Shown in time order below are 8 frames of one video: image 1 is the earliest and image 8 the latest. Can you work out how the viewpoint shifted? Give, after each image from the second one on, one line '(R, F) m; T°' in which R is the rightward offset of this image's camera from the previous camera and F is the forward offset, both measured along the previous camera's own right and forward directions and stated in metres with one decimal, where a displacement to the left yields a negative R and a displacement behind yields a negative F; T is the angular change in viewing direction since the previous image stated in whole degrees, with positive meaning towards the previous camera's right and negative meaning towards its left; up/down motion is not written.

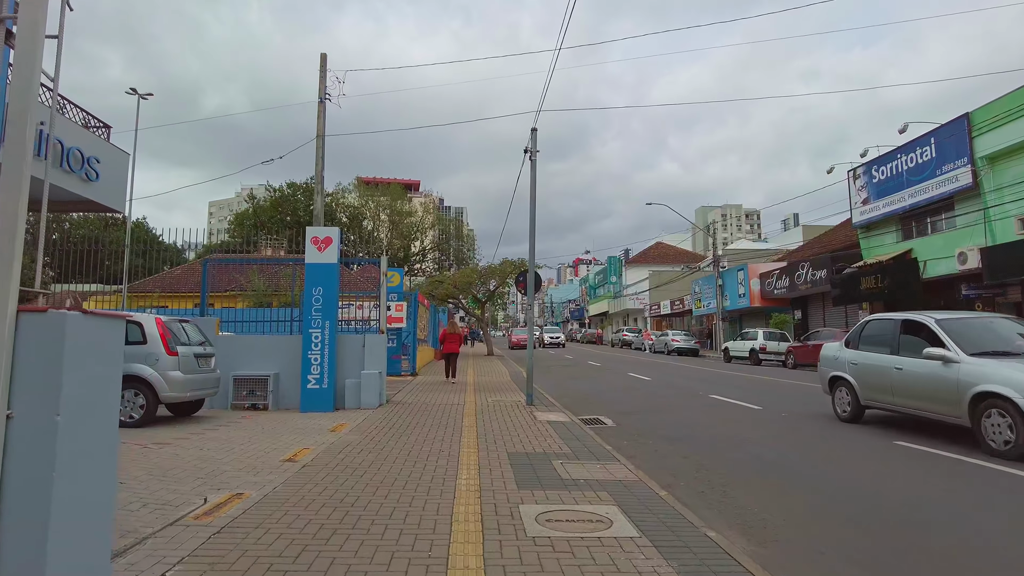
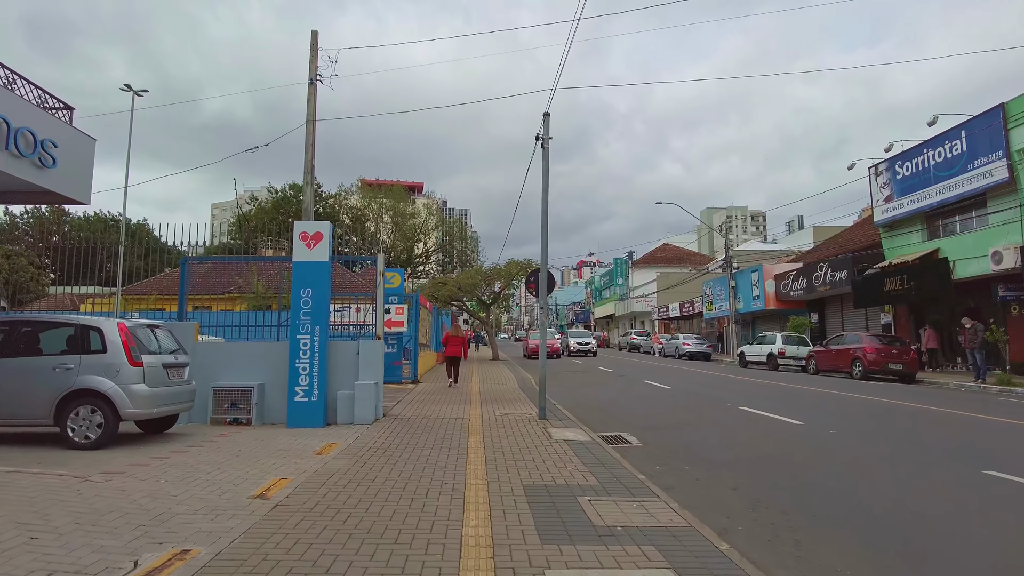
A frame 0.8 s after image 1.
(-0.1, +1.1) m; 0°
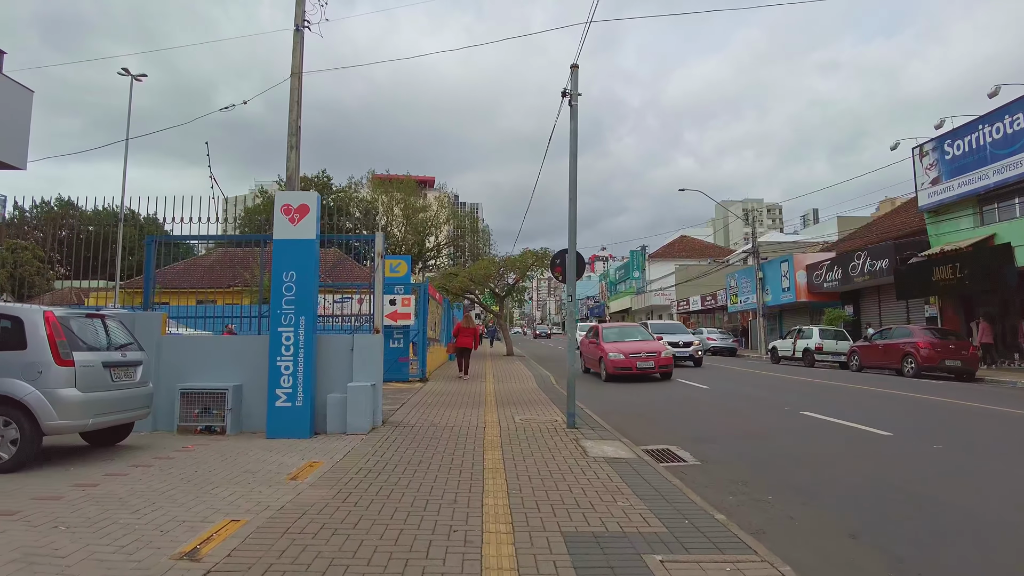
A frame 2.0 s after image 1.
(-0.1, +1.6) m; -1°
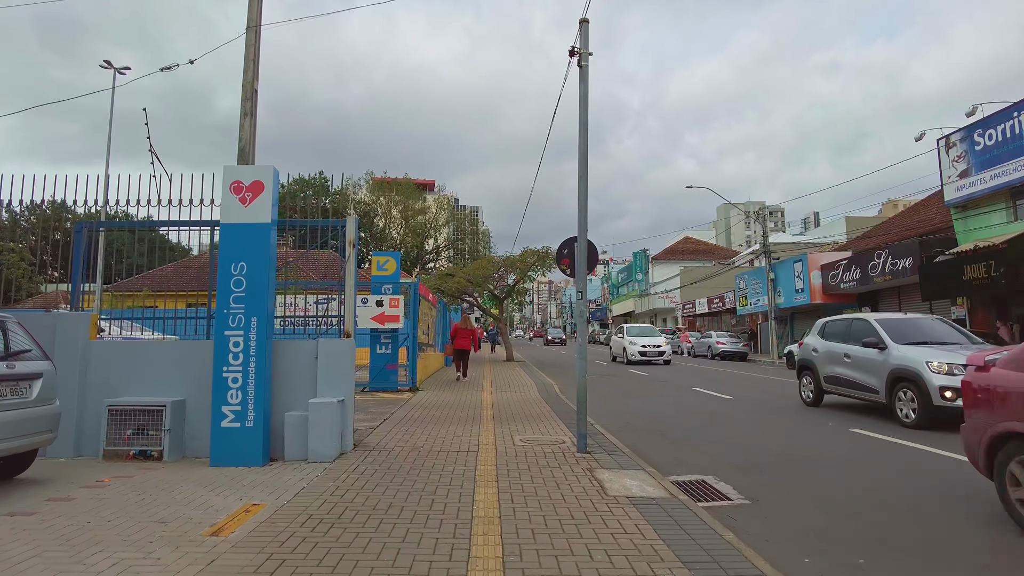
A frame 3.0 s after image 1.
(0.0, +1.5) m; 0°
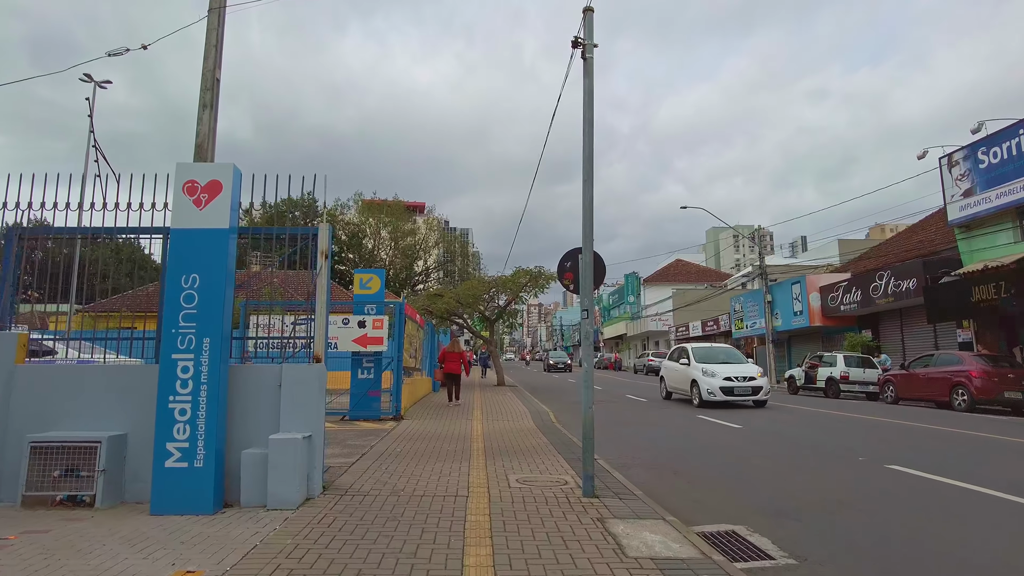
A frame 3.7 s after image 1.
(-0.1, +0.9) m; +1°
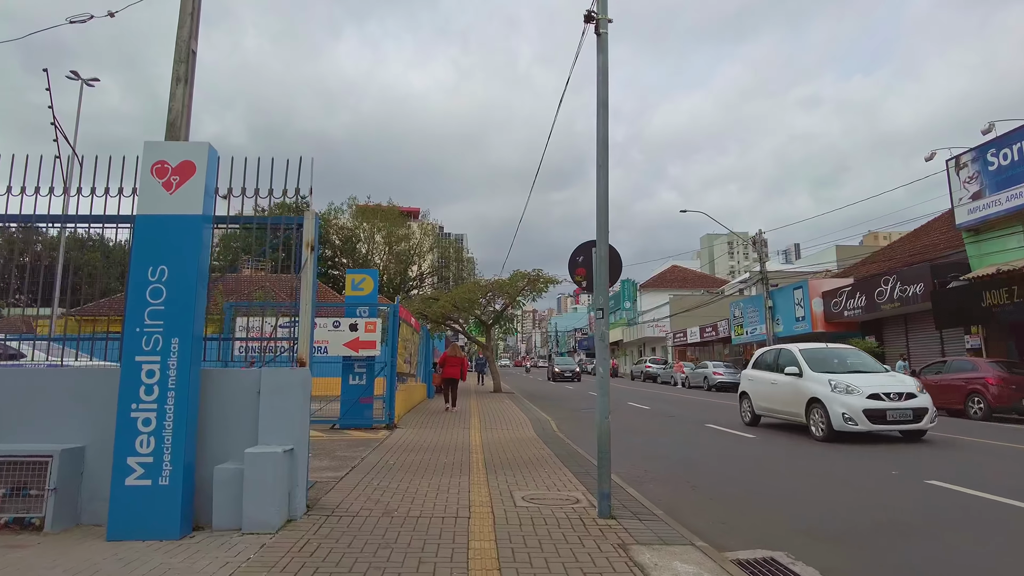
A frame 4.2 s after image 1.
(-0.1, +0.6) m; +1°
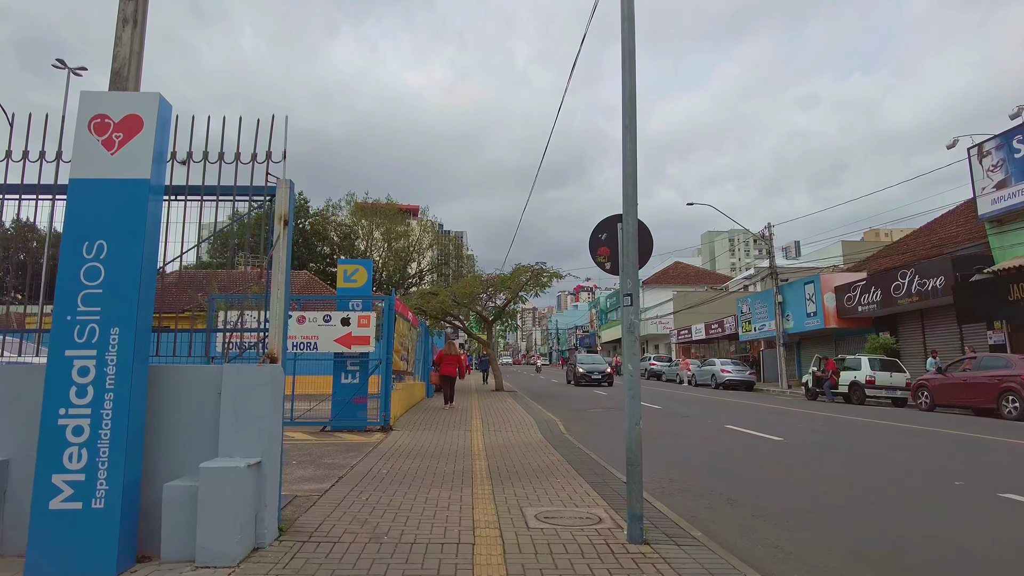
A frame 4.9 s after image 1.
(-0.1, +0.9) m; 0°
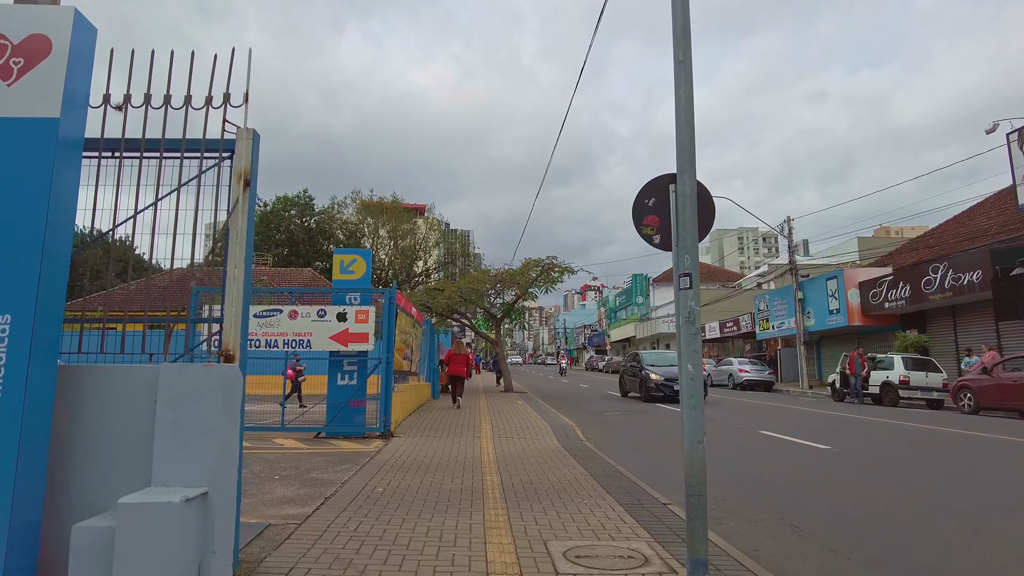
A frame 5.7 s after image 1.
(-0.1, +1.1) m; -1°
